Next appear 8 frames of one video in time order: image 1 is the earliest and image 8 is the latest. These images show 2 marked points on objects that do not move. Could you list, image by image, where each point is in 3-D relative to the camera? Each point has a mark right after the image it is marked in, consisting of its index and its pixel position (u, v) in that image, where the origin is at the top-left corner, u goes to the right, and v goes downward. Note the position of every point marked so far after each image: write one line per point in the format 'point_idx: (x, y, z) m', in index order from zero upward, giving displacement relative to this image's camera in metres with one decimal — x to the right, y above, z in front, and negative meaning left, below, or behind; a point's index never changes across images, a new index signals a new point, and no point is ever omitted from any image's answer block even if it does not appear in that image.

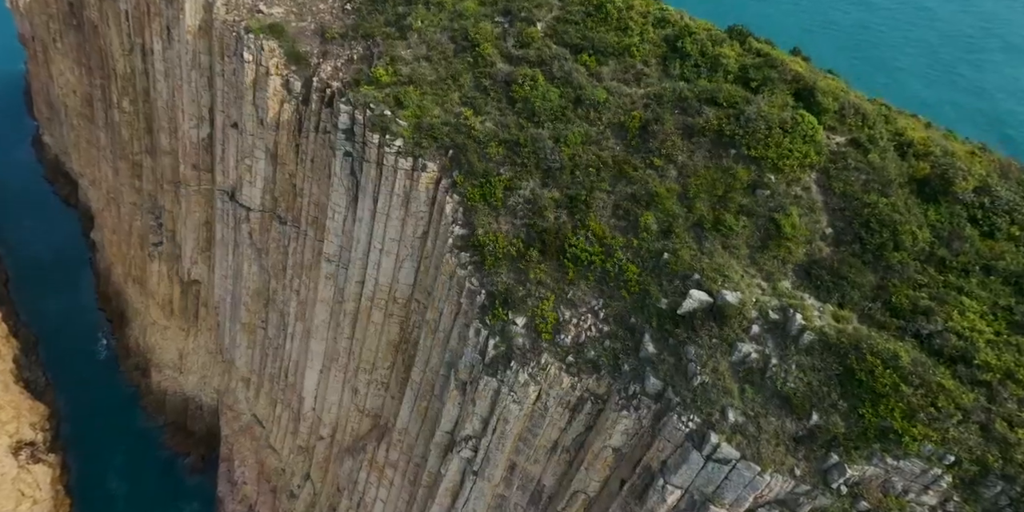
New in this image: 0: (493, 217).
0: (-0.5, +1.2, +16.9) m
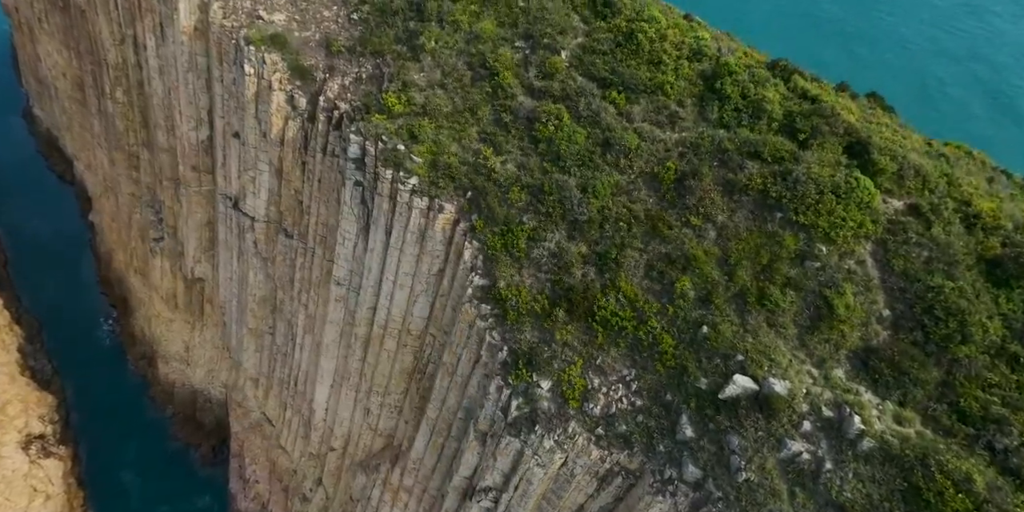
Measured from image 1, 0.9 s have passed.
0: (+0.1, -0.2, +15.9) m
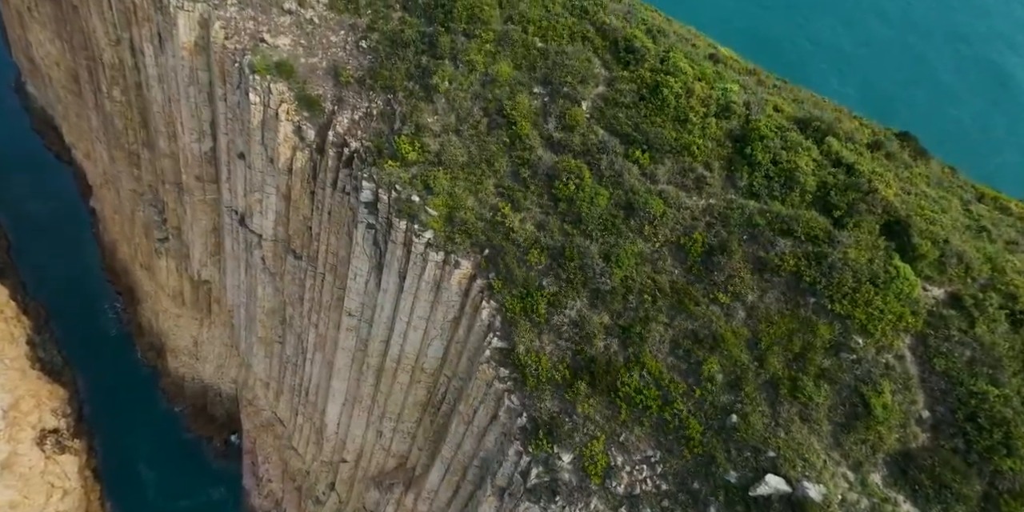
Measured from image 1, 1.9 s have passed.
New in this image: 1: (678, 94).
0: (+0.6, -1.9, +15.4) m
1: (+4.3, +4.1, +16.1) m
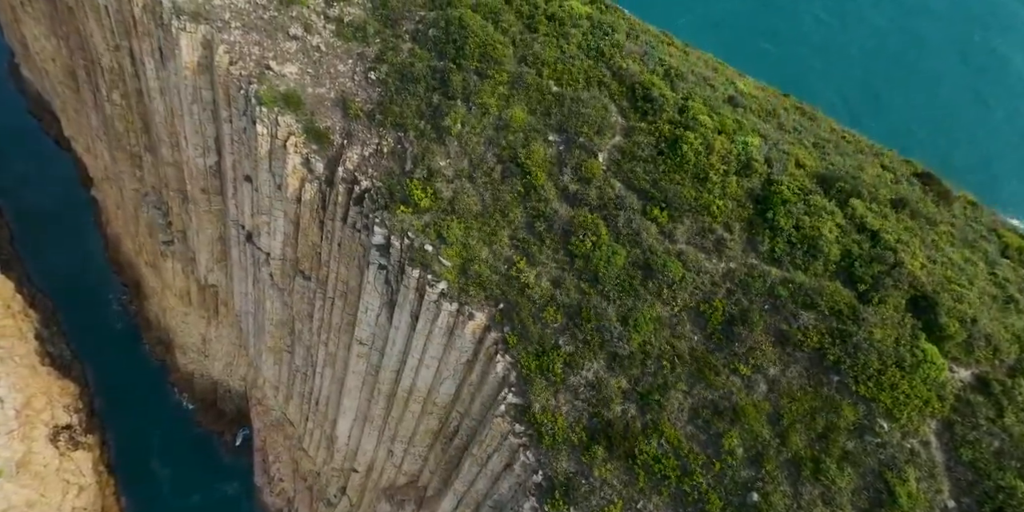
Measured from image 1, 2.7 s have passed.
0: (+1.0, -3.4, +15.3) m
1: (+4.6, +2.7, +15.7) m
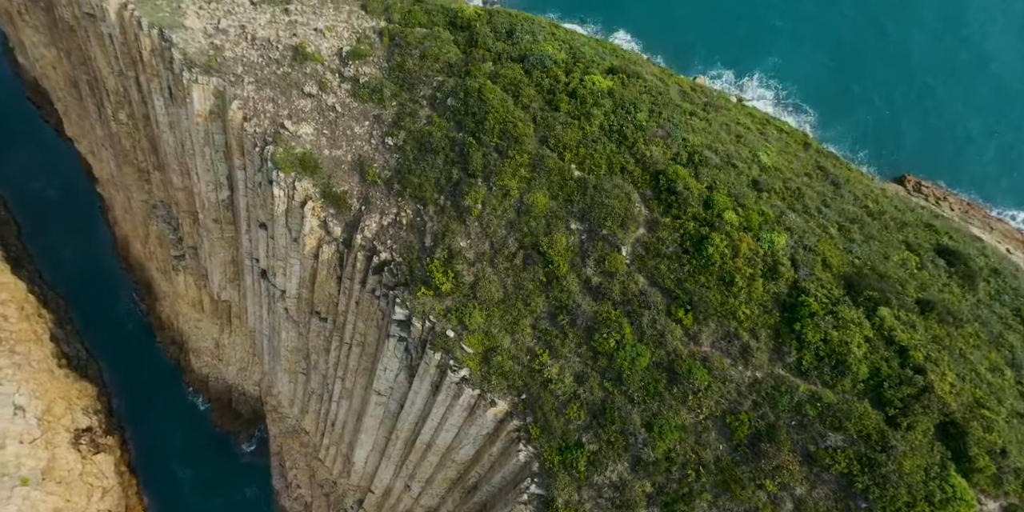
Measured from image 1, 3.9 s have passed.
0: (+1.6, -5.9, +15.5) m
1: (+5.2, +0.2, +15.5) m
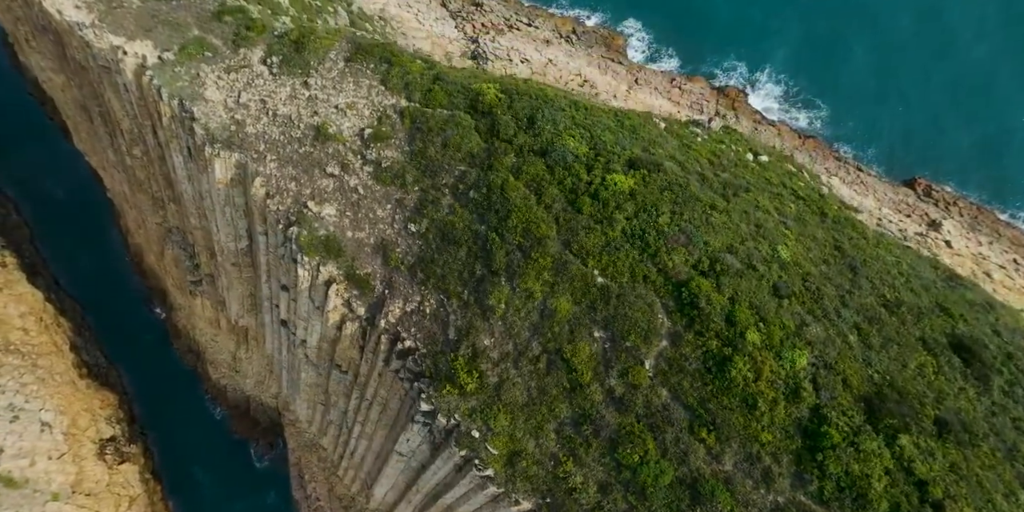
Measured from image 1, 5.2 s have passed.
0: (+2.3, -9.0, +16.1) m
1: (+5.9, -2.9, +15.8) m
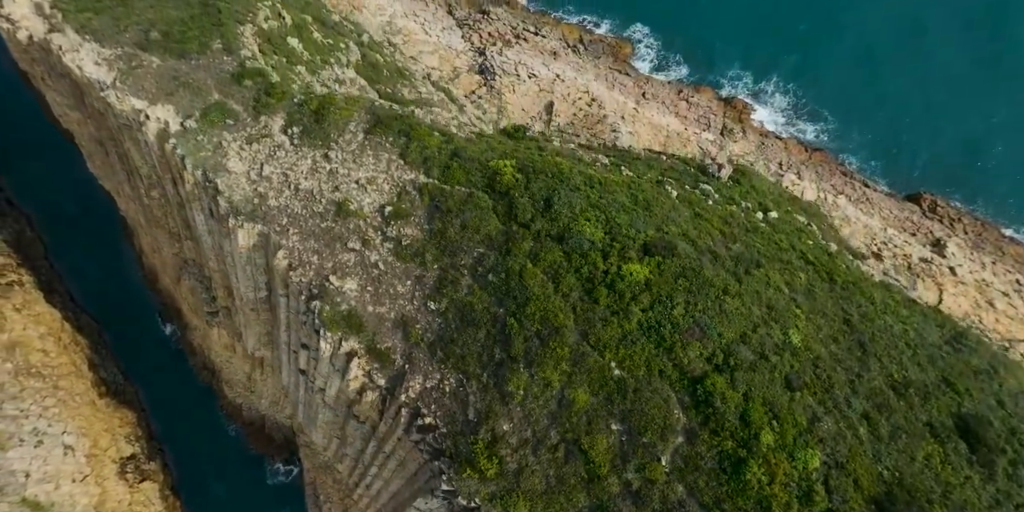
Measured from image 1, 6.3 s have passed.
0: (+2.9, -11.7, +16.7) m
1: (+6.5, -5.6, +16.4) m
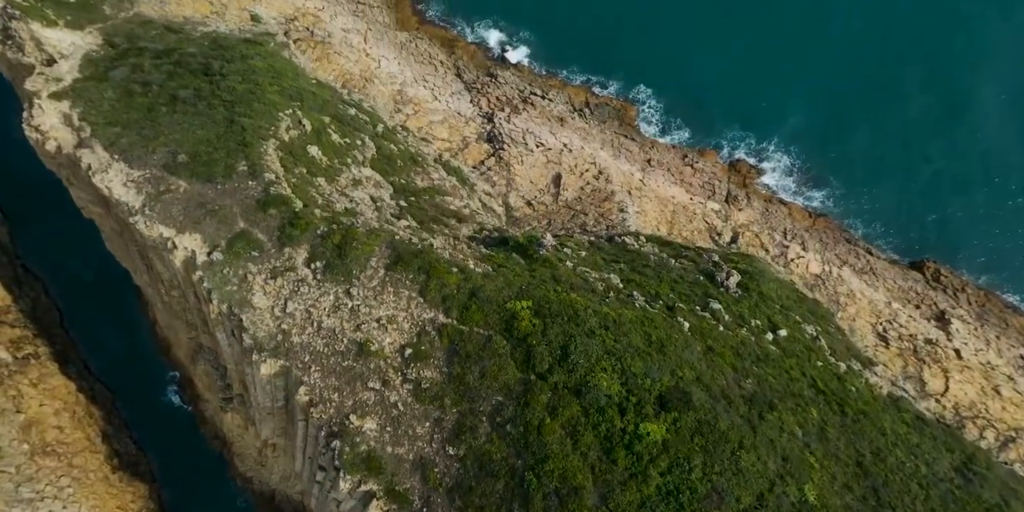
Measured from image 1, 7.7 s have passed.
0: (+3.5, -16.5, +16.4) m
1: (+7.0, -10.4, +16.4) m
